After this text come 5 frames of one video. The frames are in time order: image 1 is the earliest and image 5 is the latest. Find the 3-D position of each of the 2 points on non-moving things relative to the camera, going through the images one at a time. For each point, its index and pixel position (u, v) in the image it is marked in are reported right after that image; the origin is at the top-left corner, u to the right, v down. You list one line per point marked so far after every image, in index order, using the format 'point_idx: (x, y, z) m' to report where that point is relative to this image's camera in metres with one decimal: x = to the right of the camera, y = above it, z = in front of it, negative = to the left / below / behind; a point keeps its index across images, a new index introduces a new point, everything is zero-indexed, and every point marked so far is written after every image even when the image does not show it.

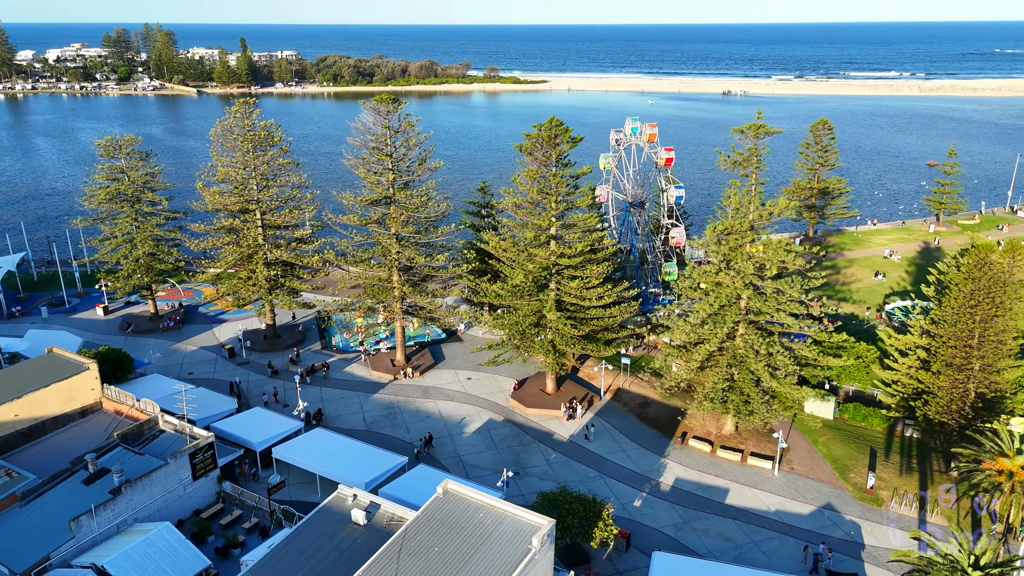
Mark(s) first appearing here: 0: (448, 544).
0: (-1.6, -6.4, +18.1) m
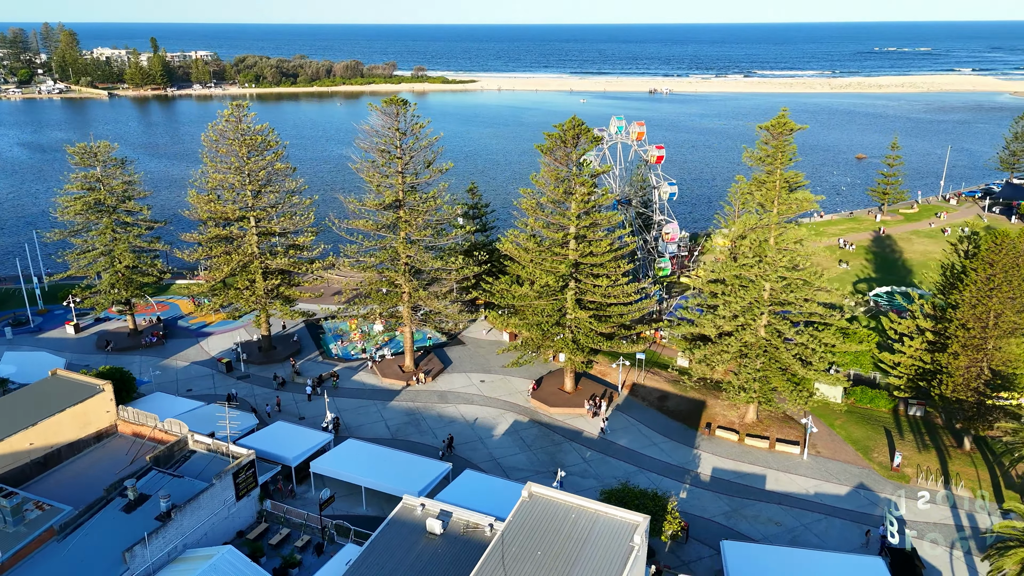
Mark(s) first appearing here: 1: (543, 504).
0: (+0.9, -6.4, +18.0) m
1: (+0.9, -5.8, +19.4) m
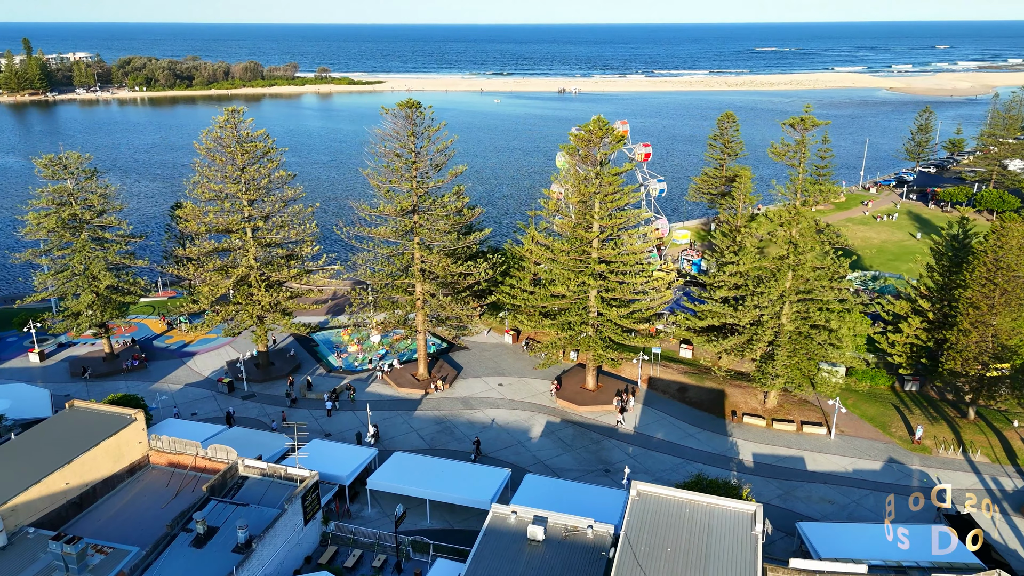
0: (+4.1, -6.4, +18.2) m
1: (+3.9, -5.8, +19.6) m
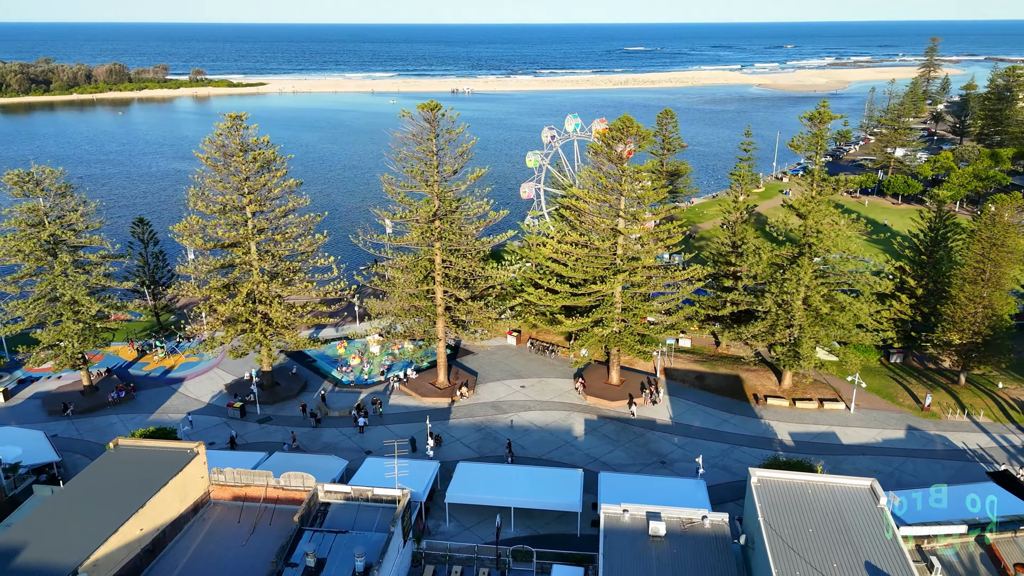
0: (+7.9, -6.1, +19.0) m
1: (+7.4, -5.5, +20.3) m
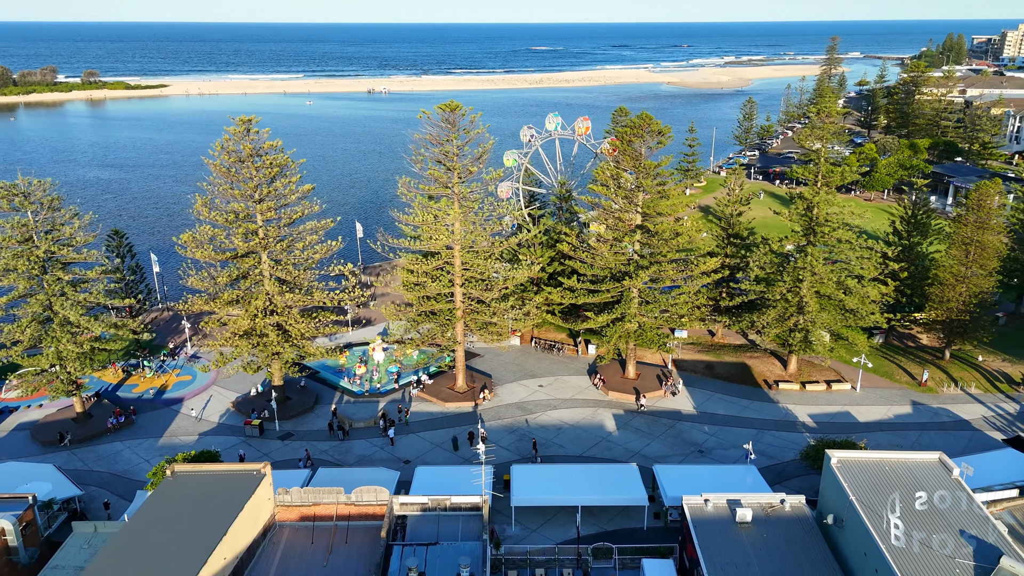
0: (+10.7, -5.7, +20.0) m
1: (+10.0, -5.2, +21.3) m
